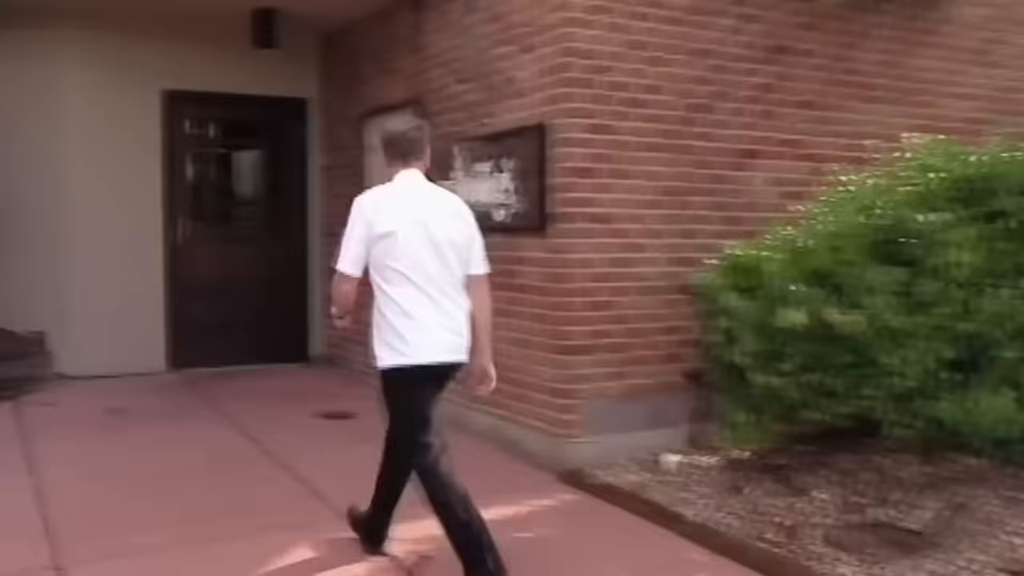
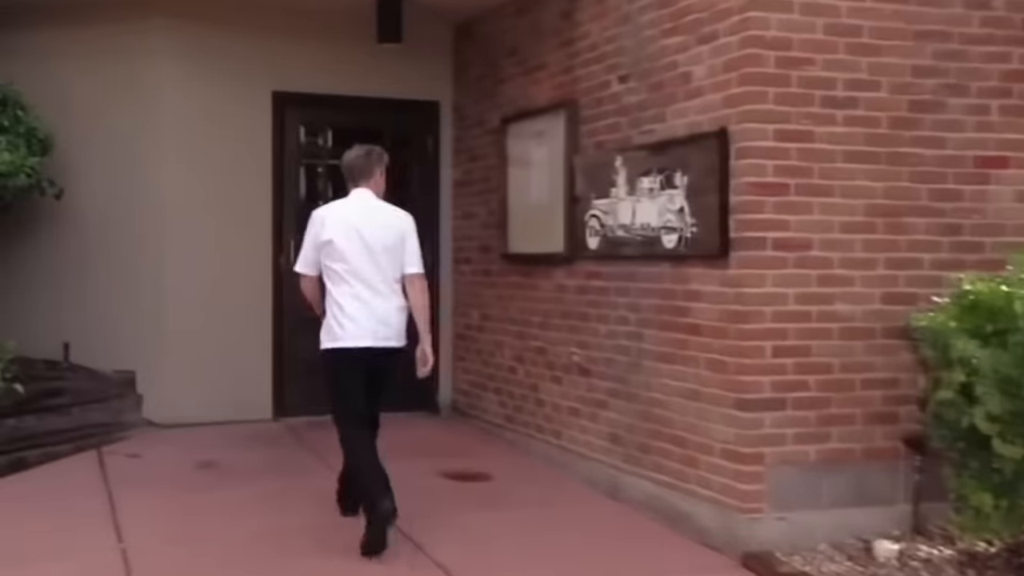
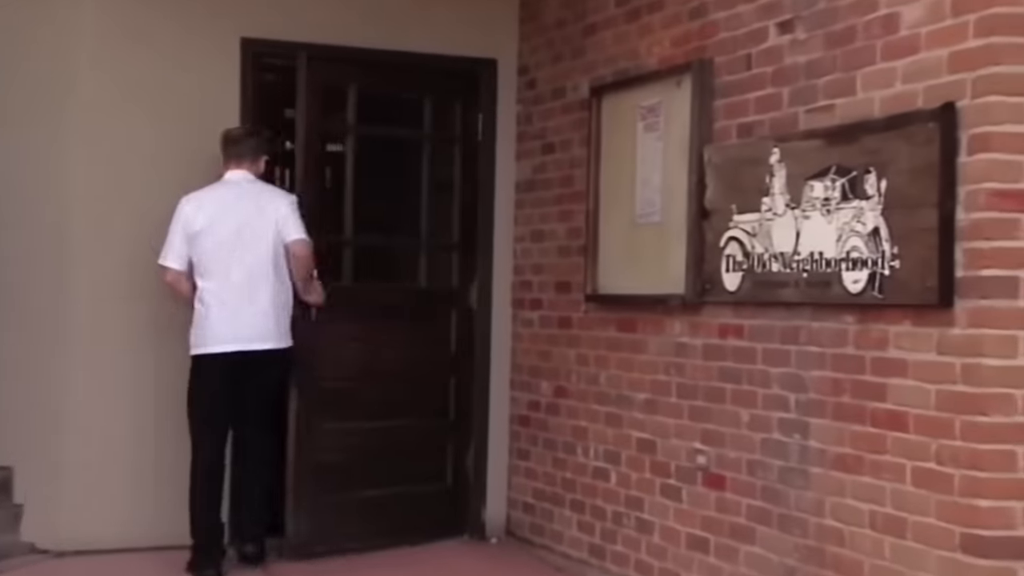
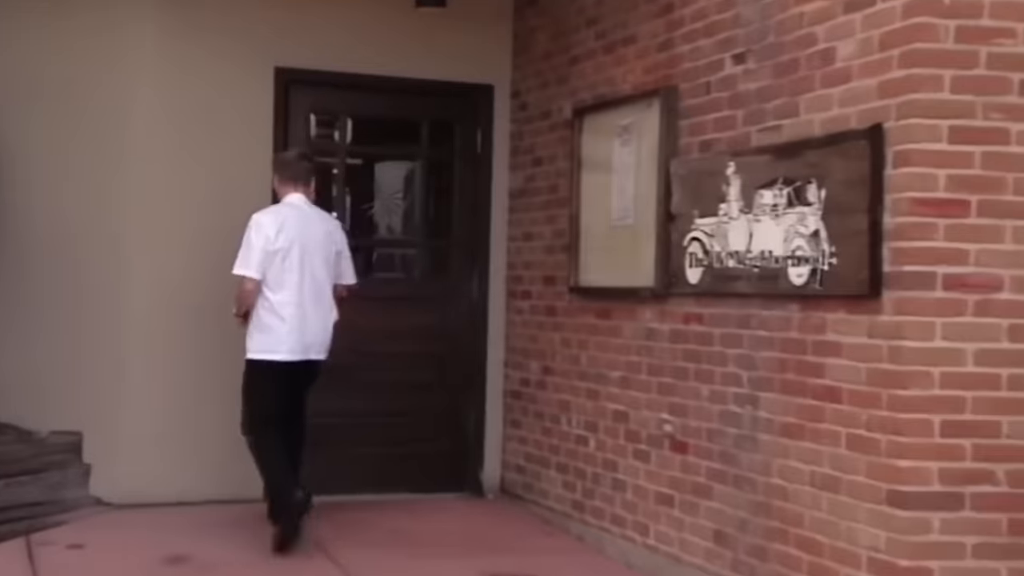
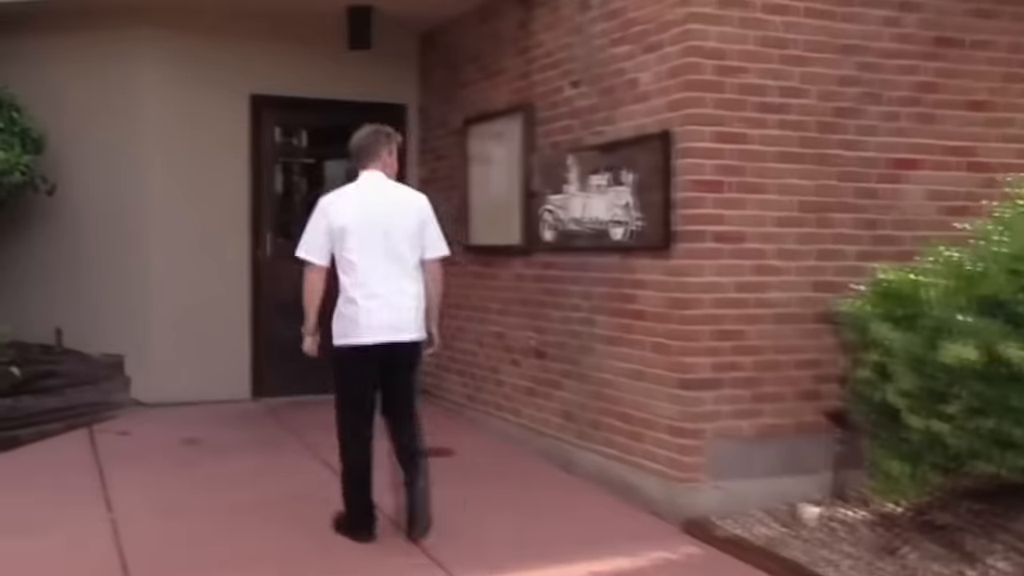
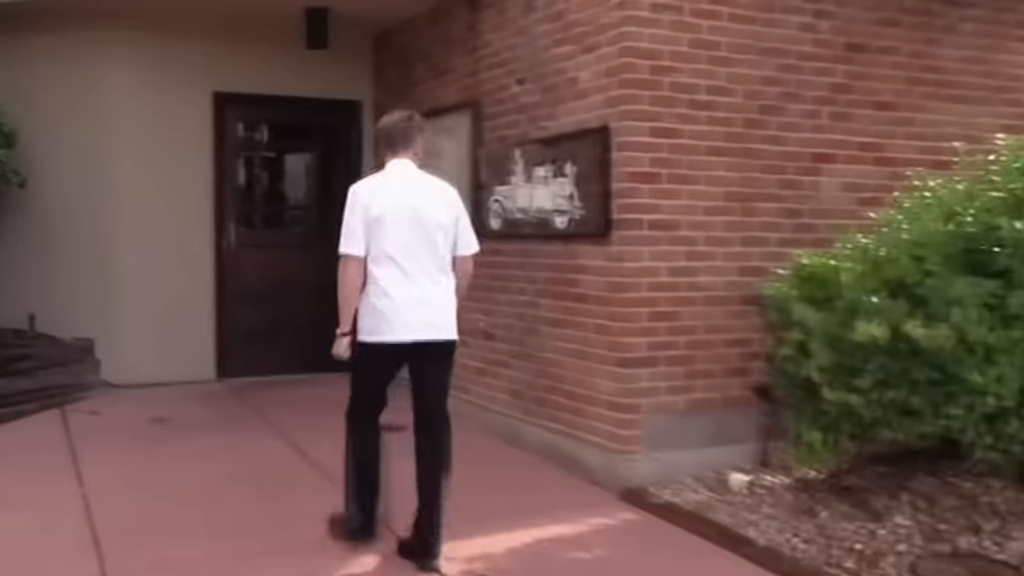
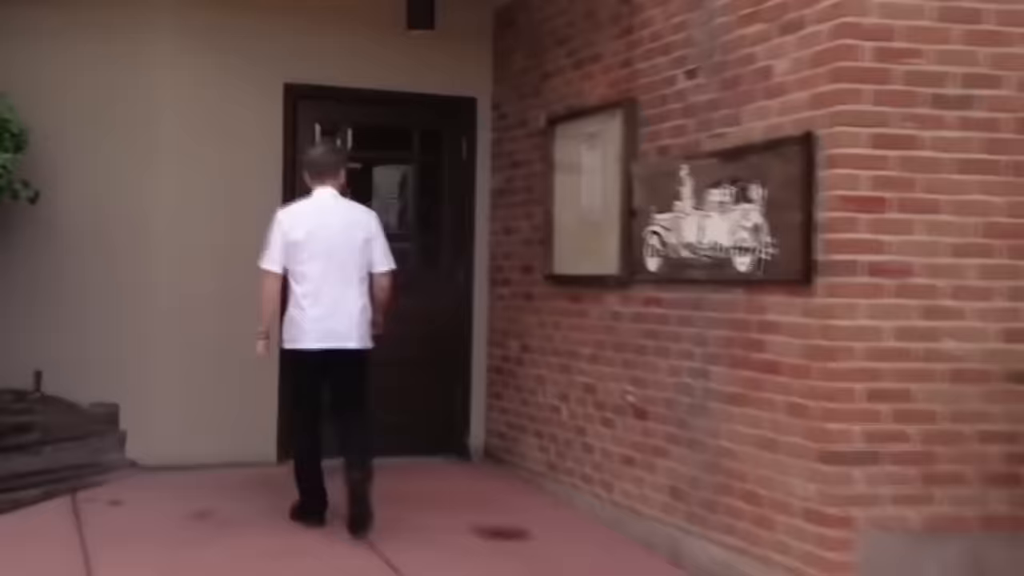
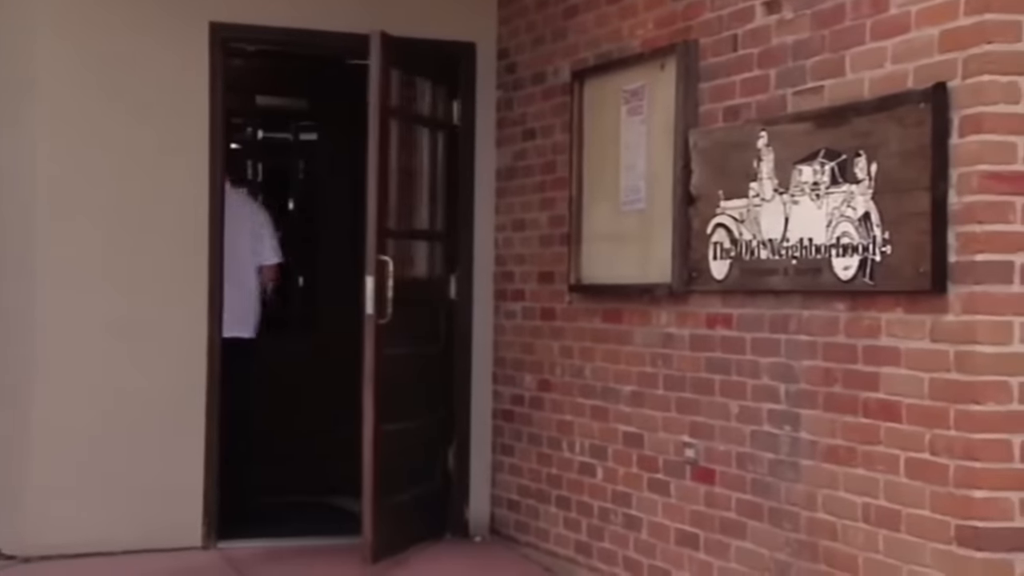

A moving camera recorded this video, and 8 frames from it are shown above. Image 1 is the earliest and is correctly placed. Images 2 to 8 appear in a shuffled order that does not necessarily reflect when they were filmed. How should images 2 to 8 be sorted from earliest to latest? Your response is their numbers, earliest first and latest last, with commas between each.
6, 5, 2, 7, 4, 3, 8
